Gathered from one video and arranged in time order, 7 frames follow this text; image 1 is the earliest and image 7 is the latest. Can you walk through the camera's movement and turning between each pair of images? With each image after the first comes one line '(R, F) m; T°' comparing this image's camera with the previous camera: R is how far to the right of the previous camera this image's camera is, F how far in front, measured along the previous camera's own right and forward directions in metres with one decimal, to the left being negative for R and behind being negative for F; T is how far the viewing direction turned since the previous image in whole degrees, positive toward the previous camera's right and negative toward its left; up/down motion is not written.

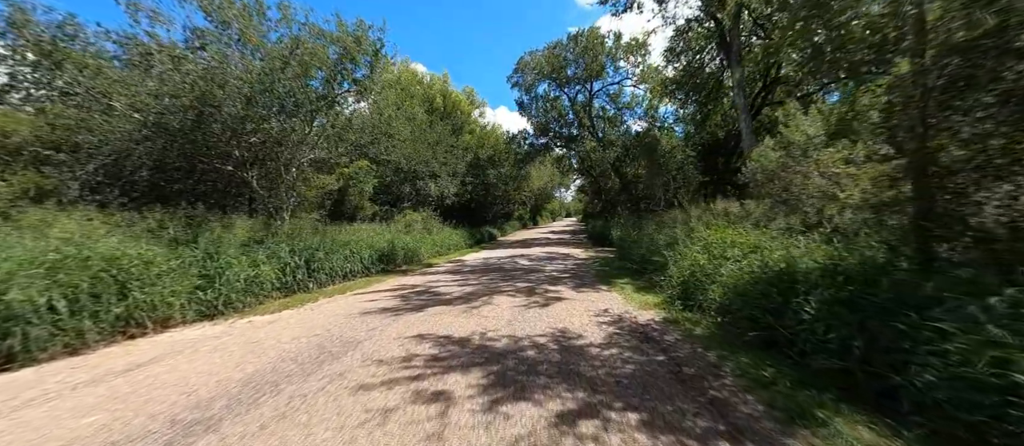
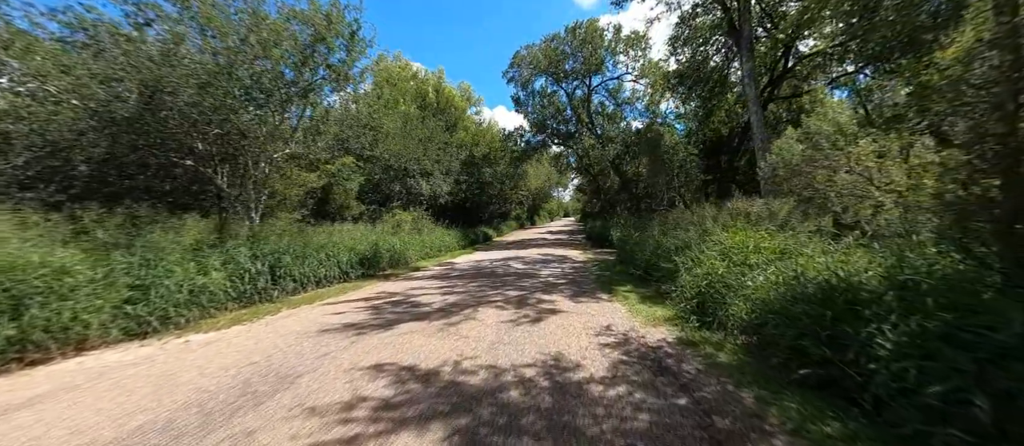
(+0.2, +1.0) m; 0°
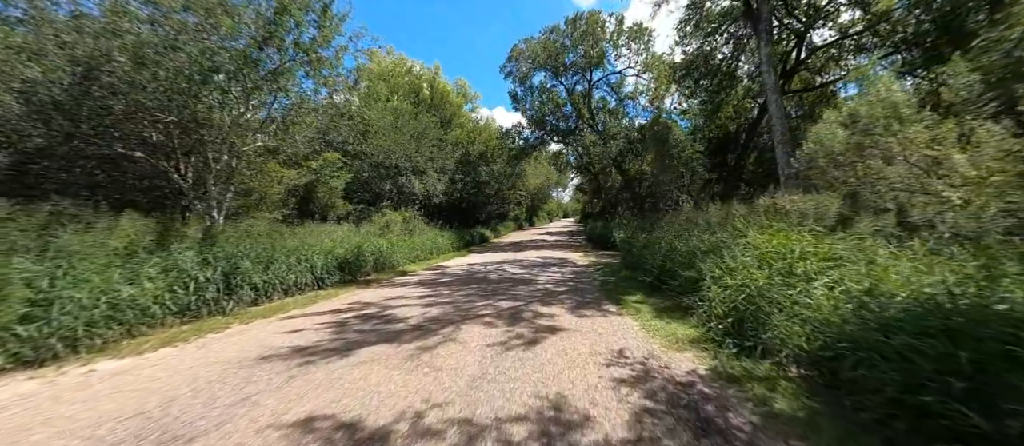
(+0.1, +1.1) m; 0°
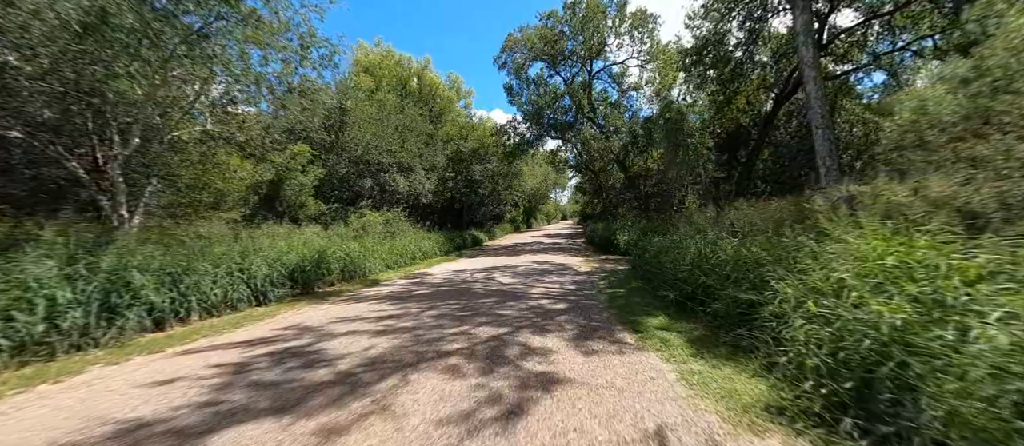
(+0.3, +1.8) m; 0°
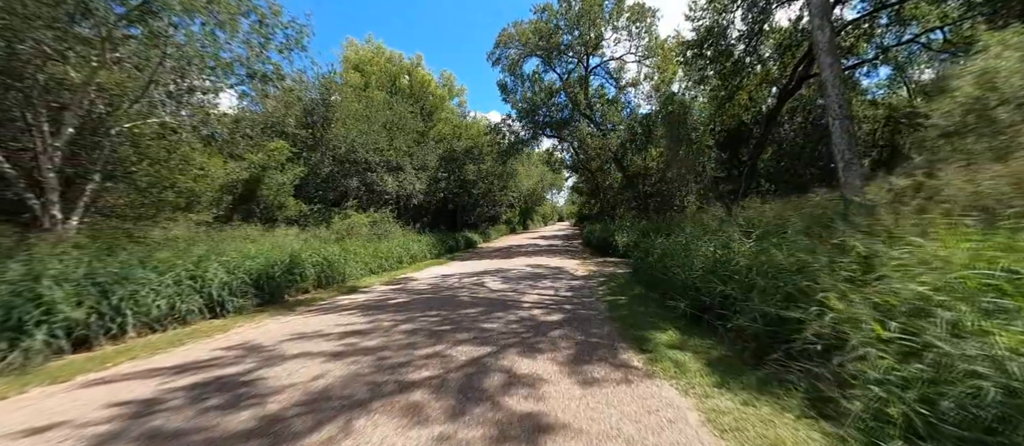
(+0.2, +0.8) m; 0°
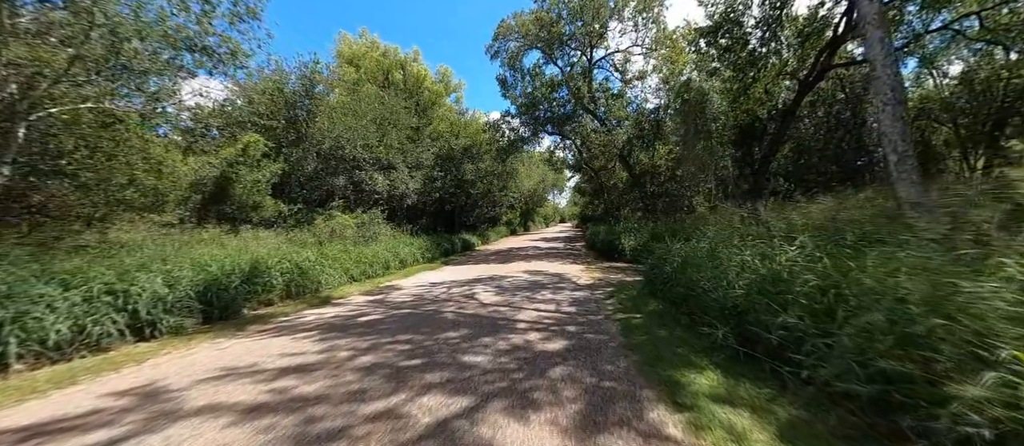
(+0.2, +1.2) m; 0°
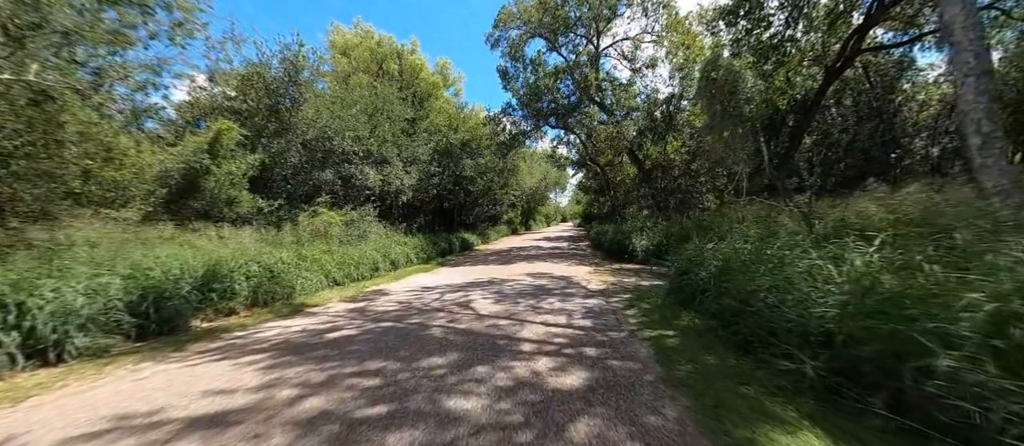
(0.0, +1.2) m; 0°
